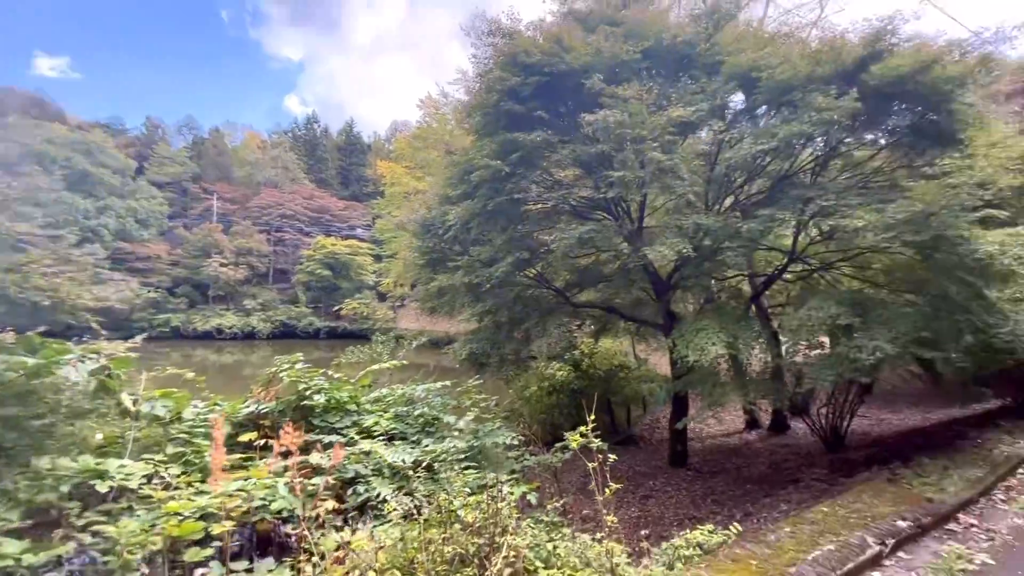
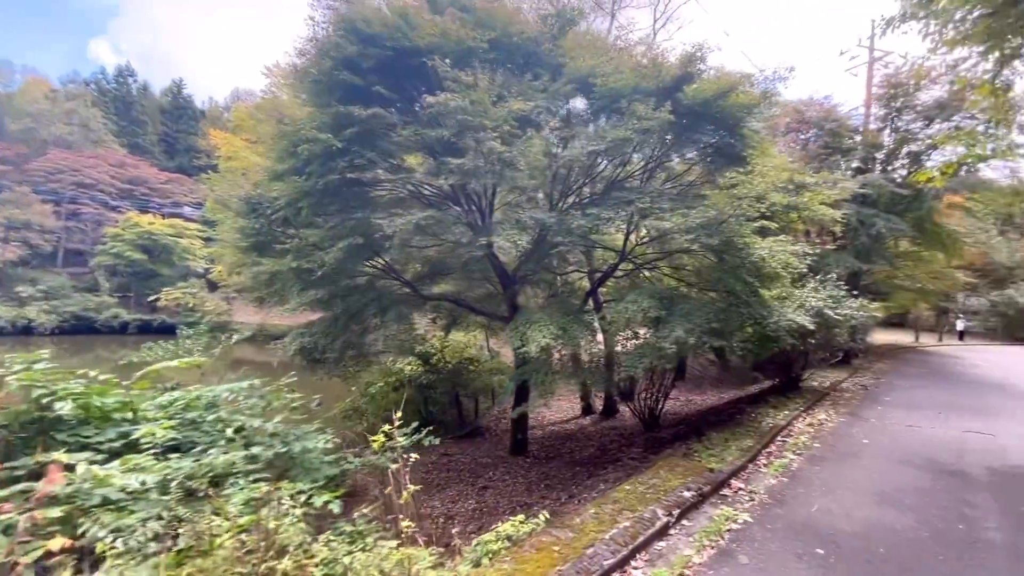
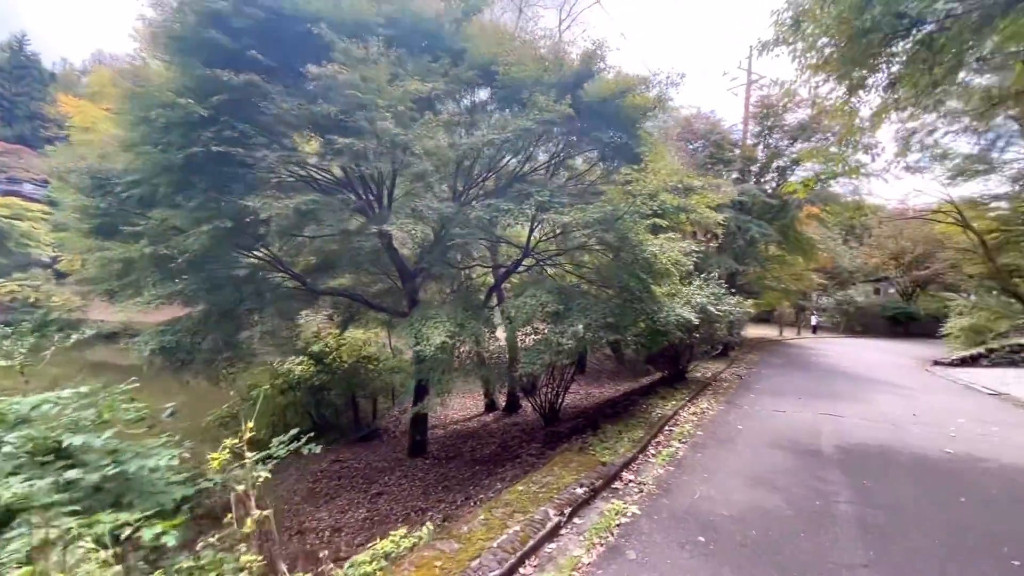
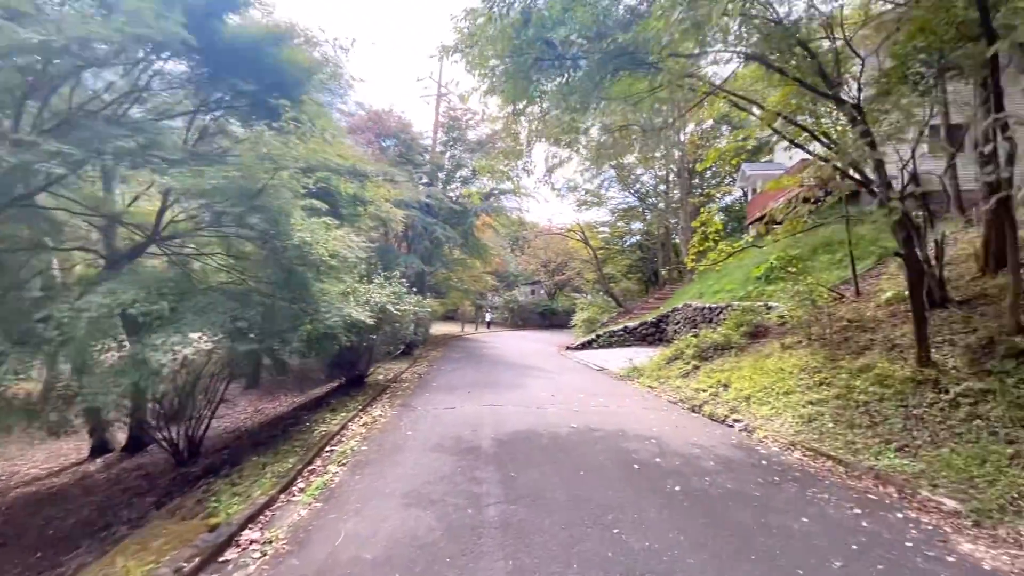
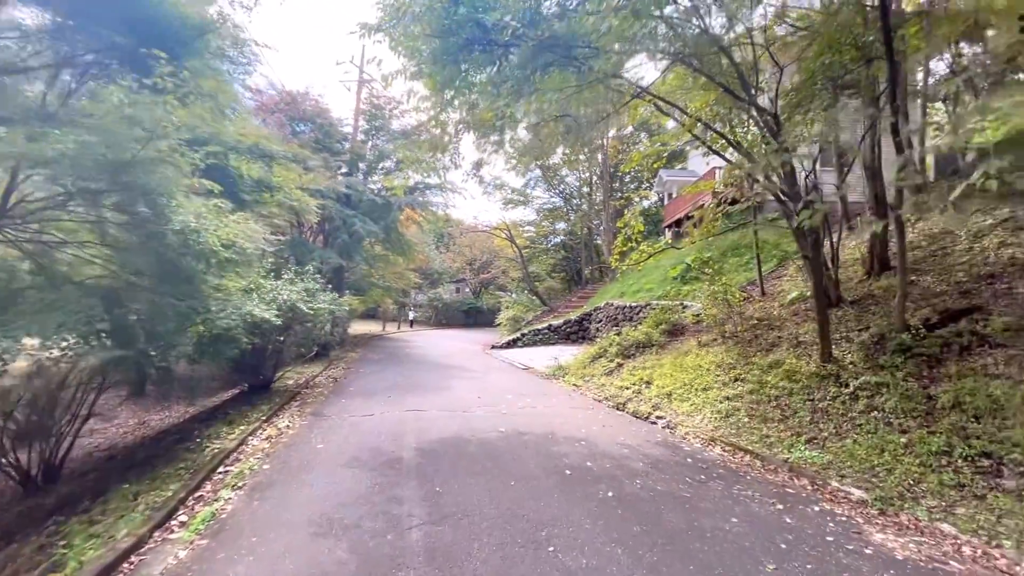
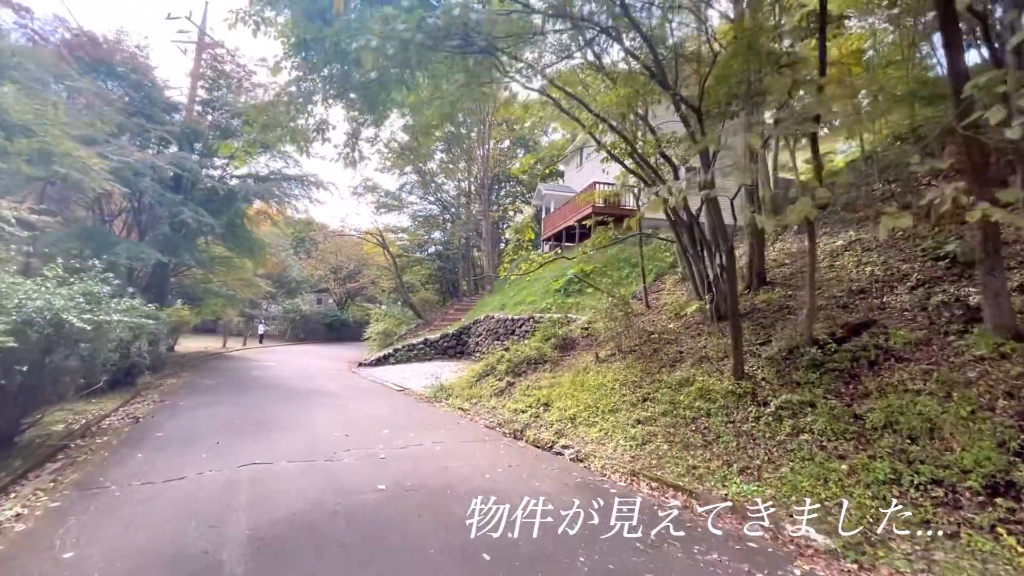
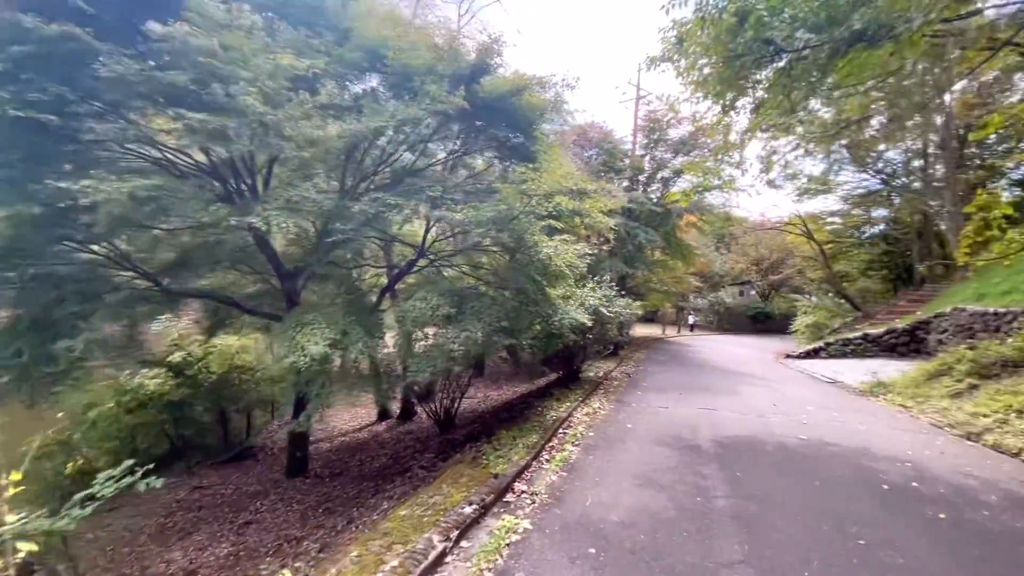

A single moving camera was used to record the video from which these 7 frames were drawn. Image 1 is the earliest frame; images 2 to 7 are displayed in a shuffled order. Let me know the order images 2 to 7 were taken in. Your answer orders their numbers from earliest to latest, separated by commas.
2, 3, 7, 4, 5, 6
